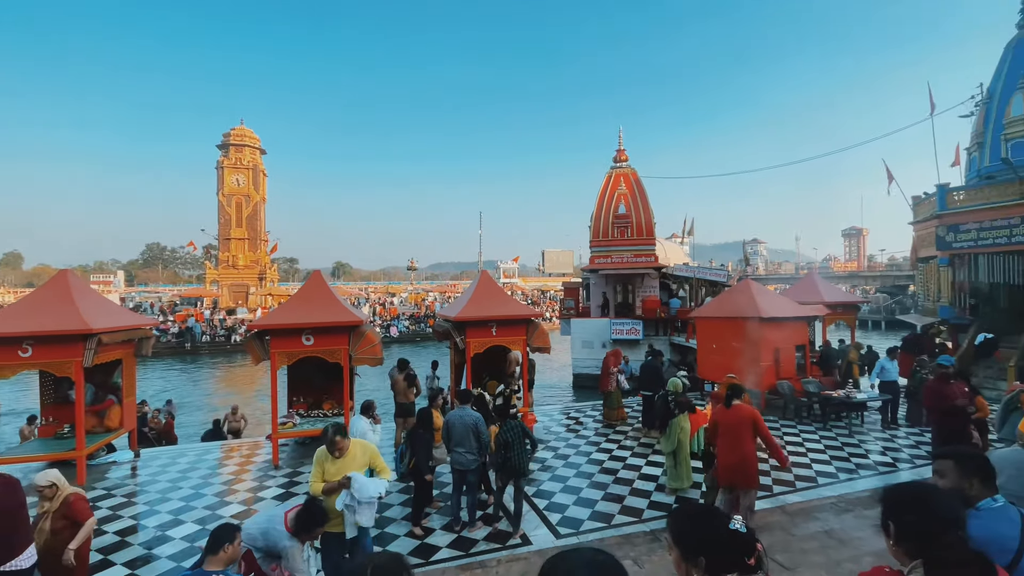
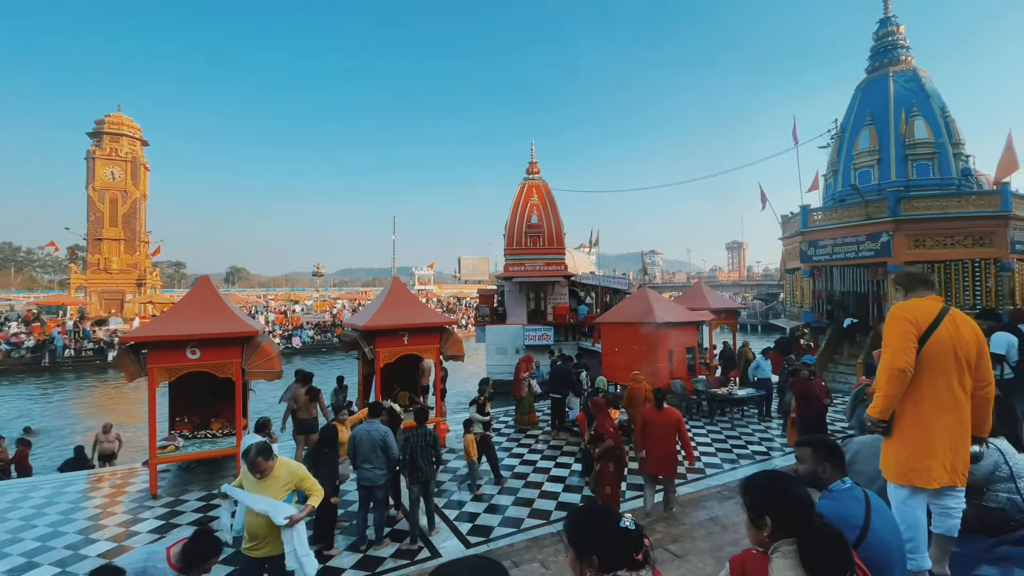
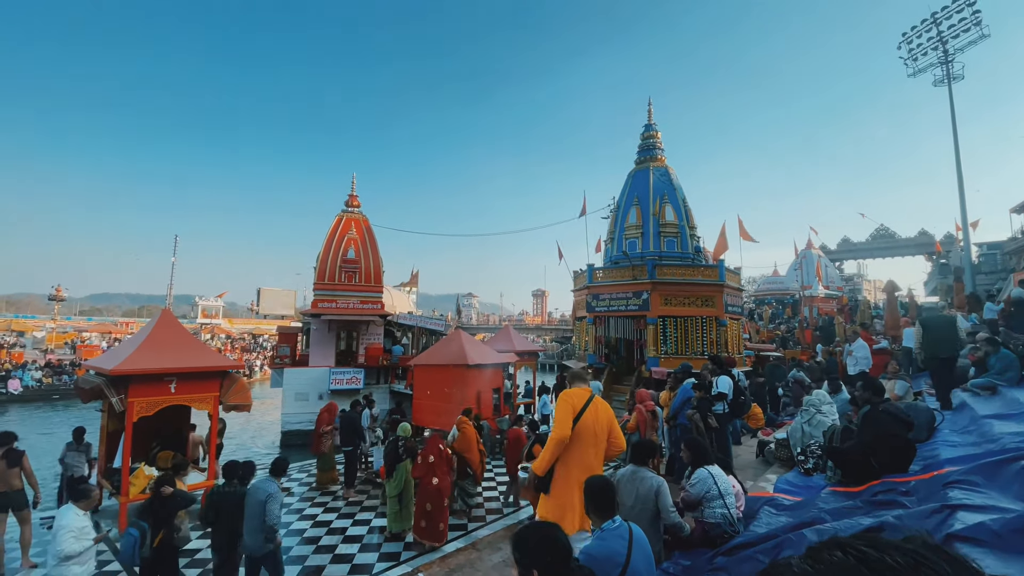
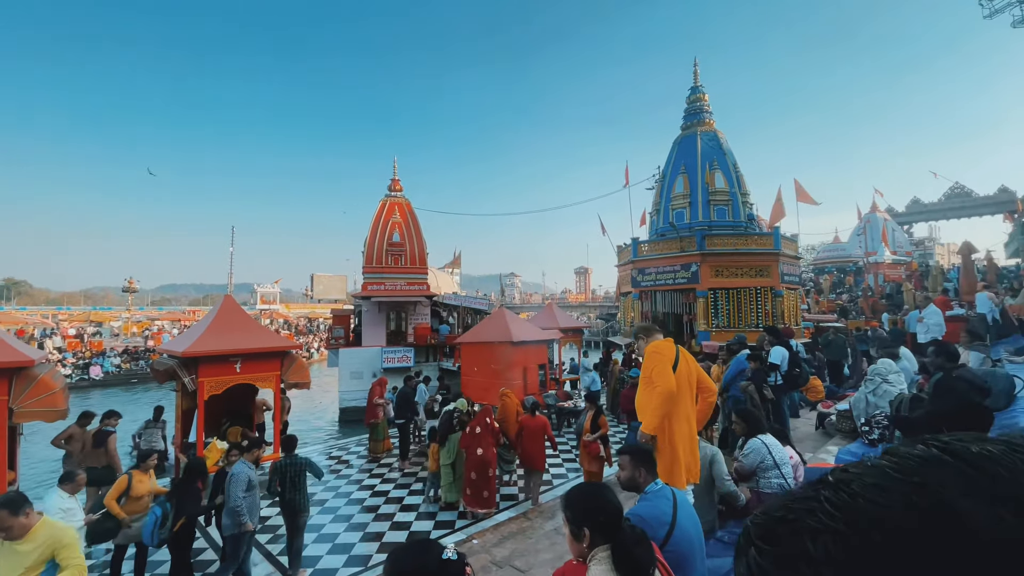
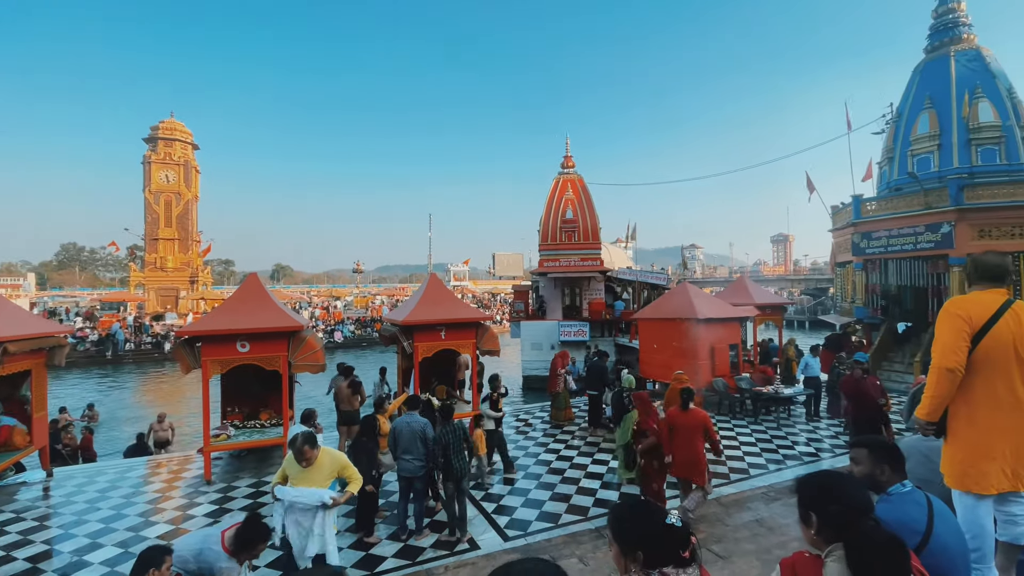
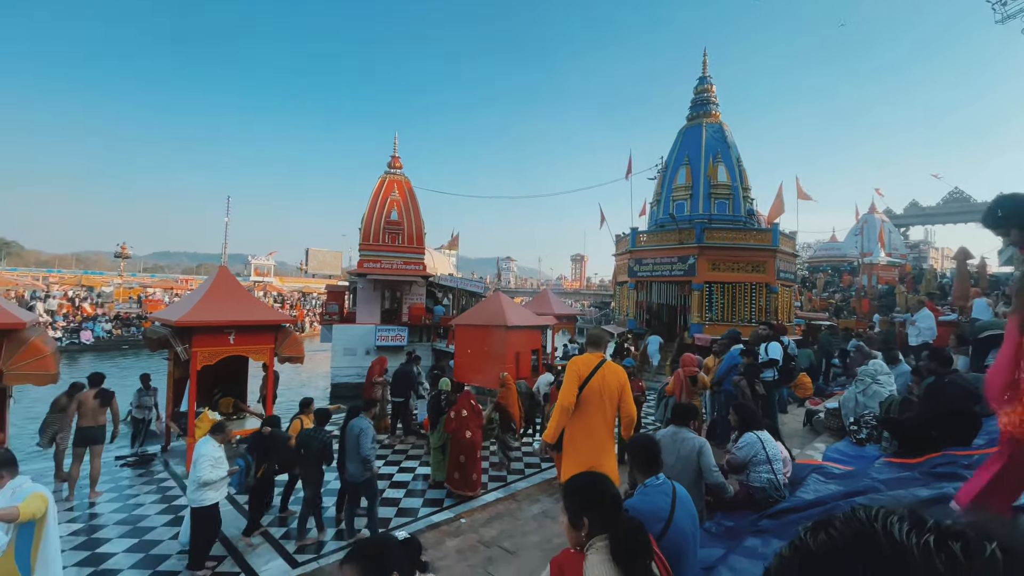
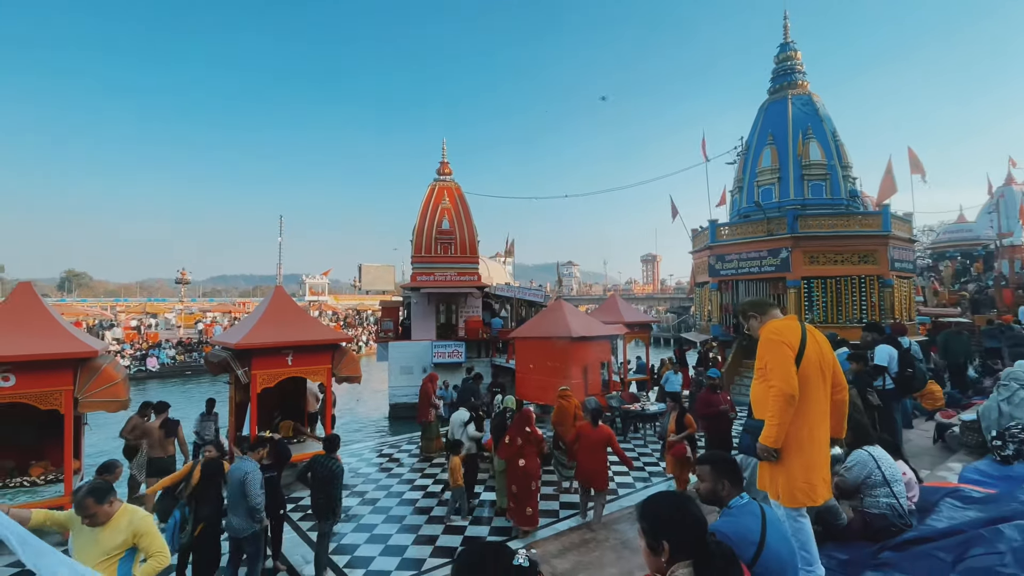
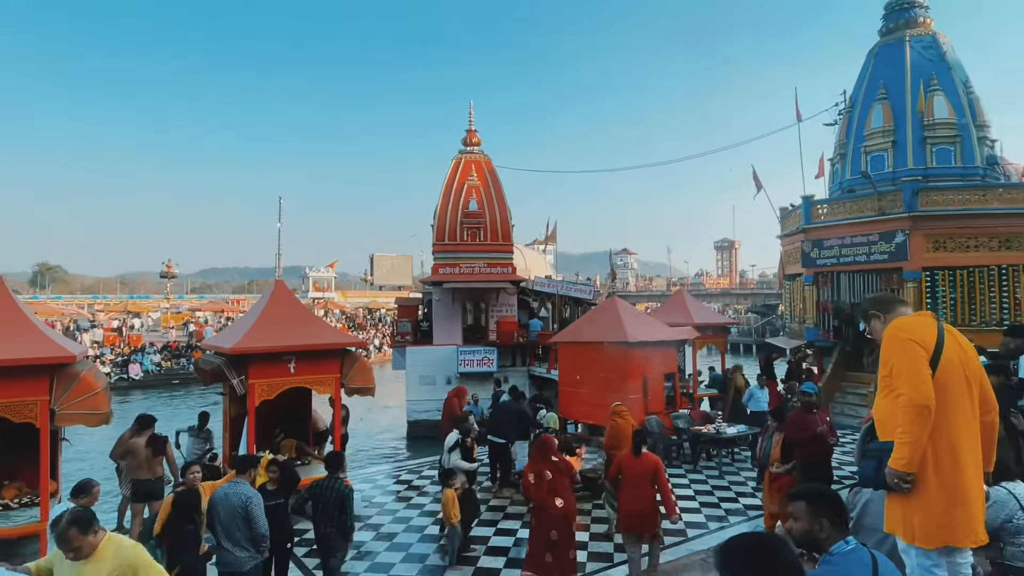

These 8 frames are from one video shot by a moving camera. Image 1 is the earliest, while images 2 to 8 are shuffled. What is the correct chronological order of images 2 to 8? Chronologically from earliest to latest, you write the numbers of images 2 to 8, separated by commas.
5, 2, 8, 7, 4, 3, 6
